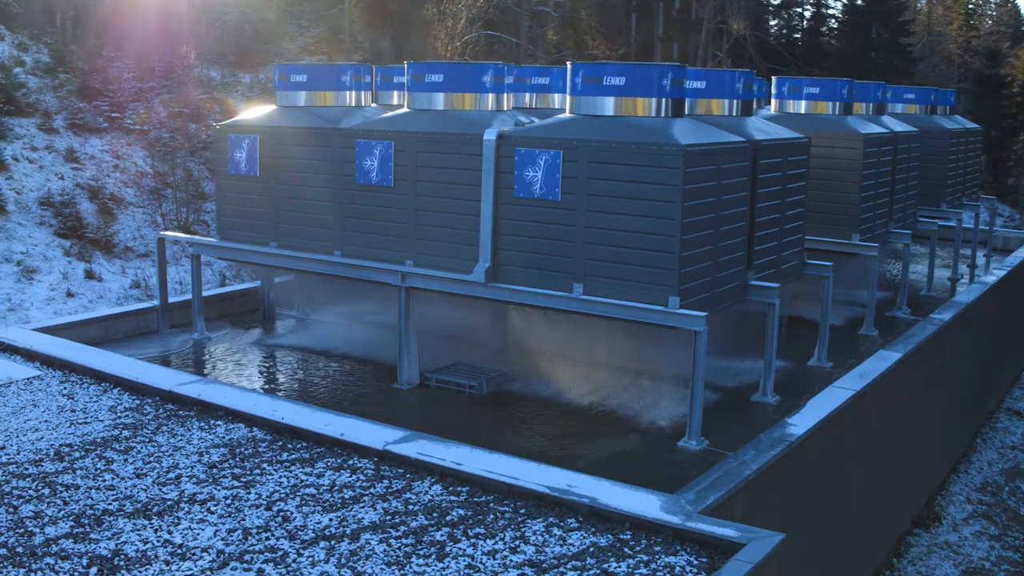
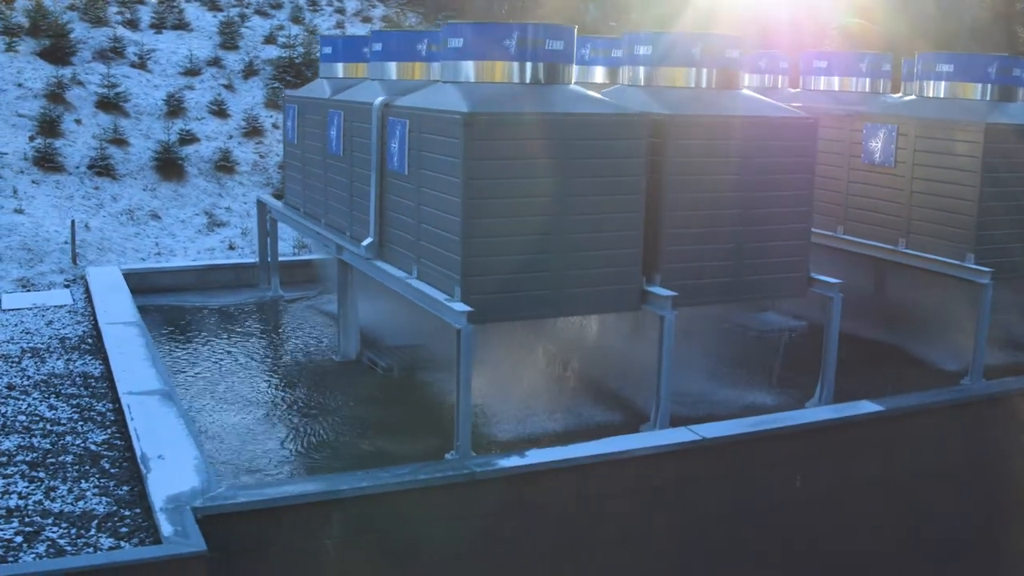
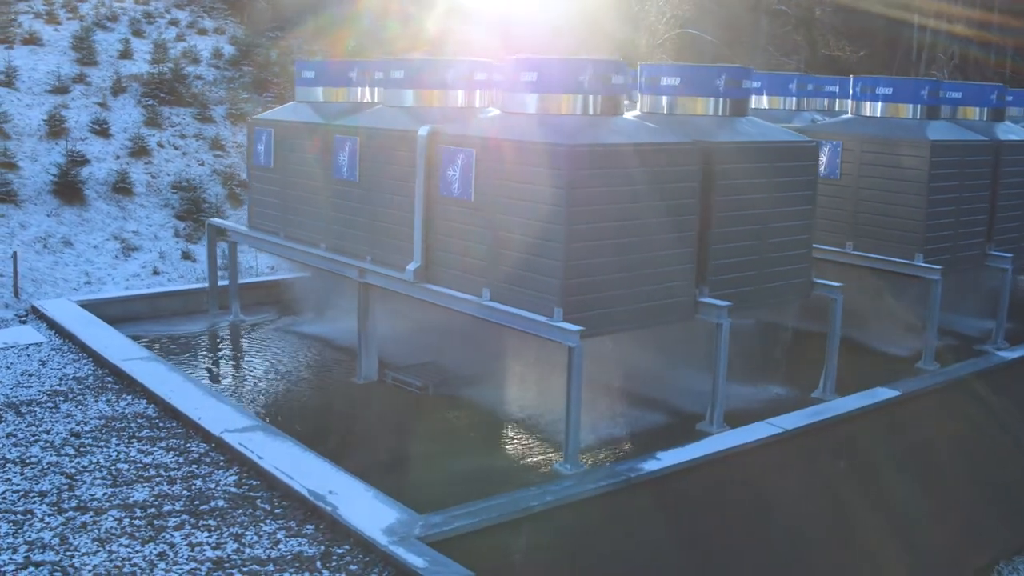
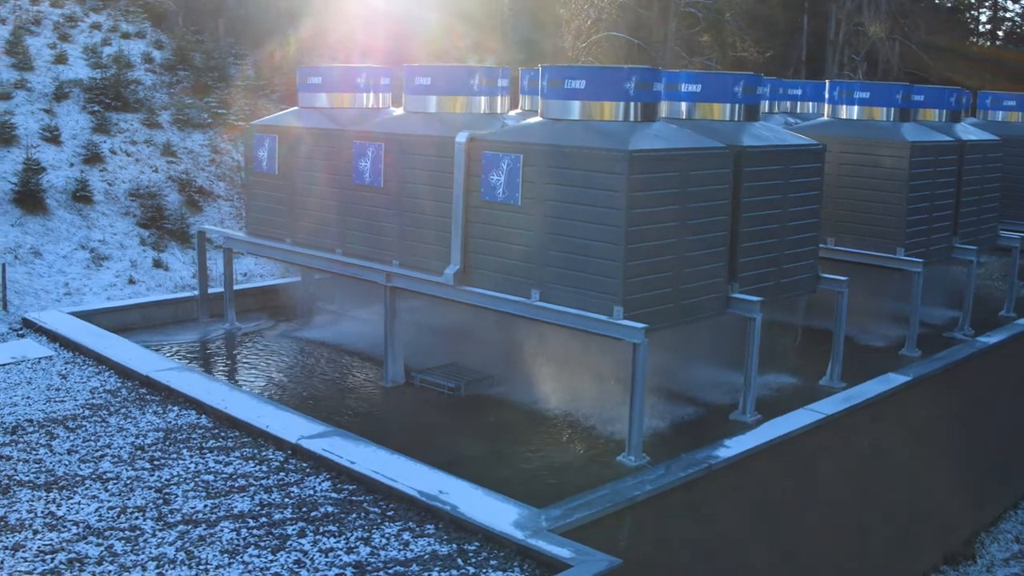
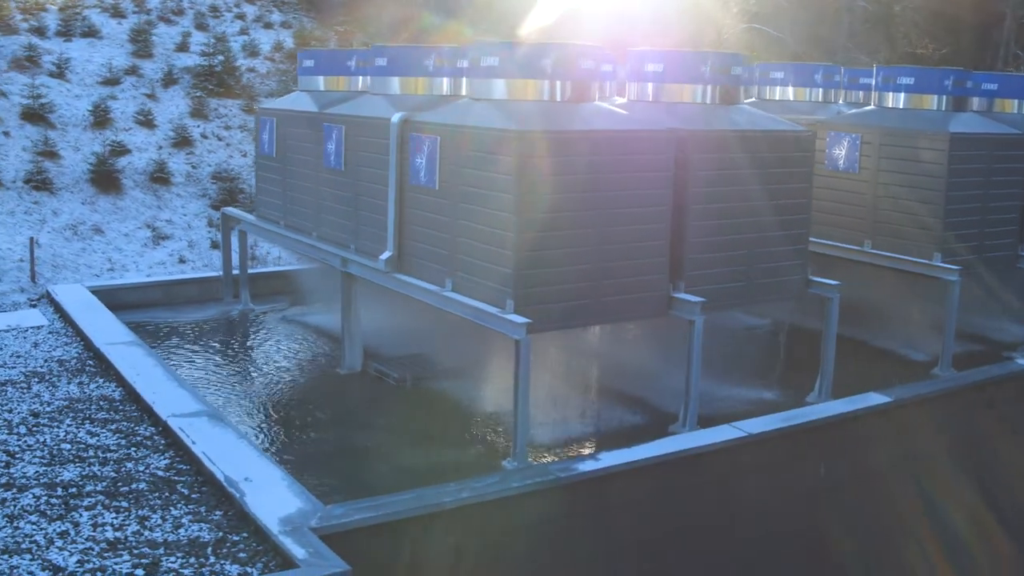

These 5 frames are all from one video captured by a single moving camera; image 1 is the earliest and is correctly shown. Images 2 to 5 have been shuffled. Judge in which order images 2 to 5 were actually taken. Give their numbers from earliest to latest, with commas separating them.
4, 3, 5, 2
